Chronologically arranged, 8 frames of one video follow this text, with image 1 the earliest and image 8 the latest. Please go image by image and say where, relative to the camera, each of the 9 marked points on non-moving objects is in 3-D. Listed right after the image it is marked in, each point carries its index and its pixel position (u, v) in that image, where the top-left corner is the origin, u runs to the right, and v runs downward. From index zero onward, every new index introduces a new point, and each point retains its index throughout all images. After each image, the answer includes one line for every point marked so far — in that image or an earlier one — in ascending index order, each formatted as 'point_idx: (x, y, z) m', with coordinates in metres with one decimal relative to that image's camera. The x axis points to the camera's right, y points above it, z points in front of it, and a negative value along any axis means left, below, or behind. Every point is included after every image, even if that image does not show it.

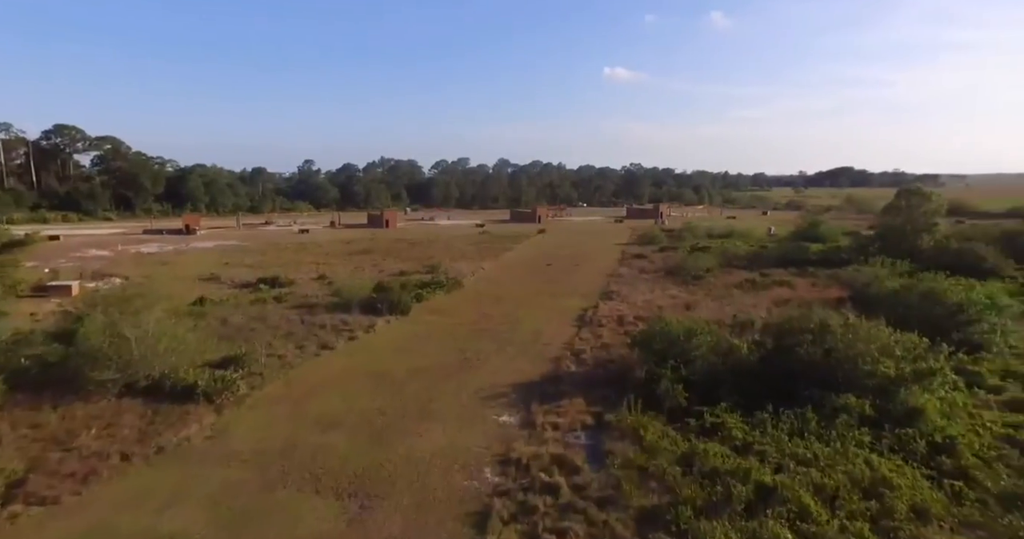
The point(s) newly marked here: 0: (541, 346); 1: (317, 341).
0: (+0.9, -2.4, +18.4) m
1: (-6.0, -2.2, +18.3) m
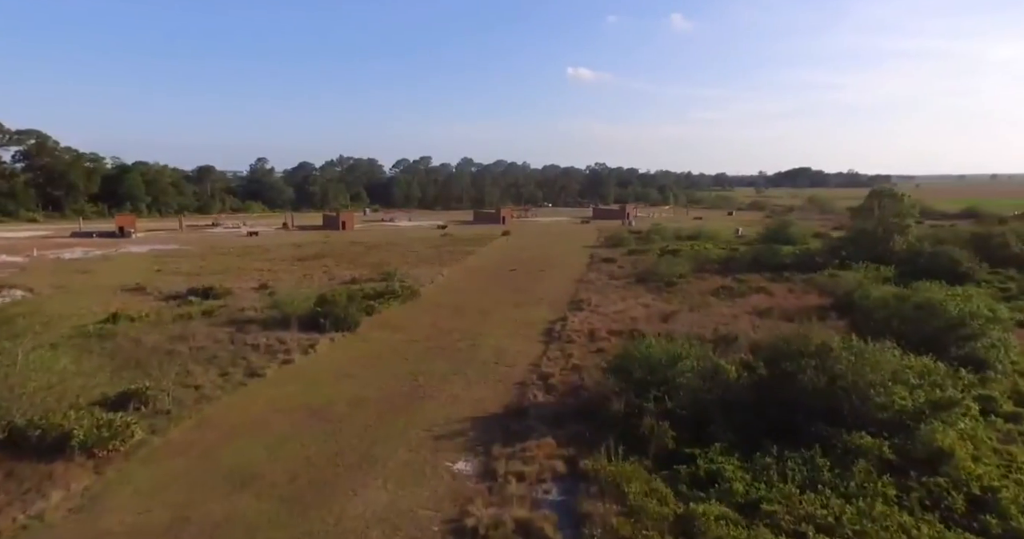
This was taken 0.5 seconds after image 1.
0: (-0.2, -2.7, +16.3) m
1: (-7.1, -2.6, +15.9) m
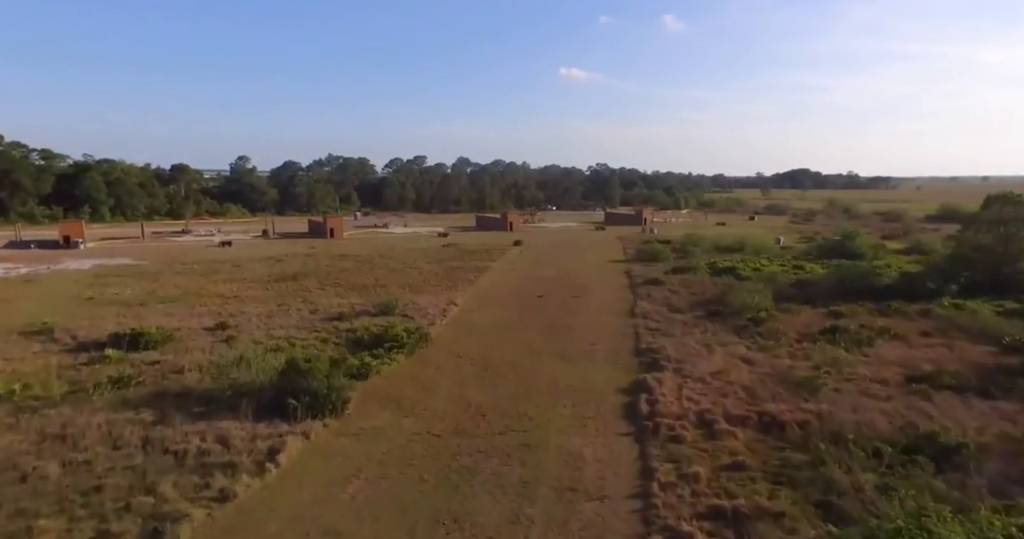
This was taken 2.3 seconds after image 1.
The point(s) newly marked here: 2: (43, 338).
0: (+1.3, -3.8, +9.6) m
1: (-5.5, -3.7, +9.1) m
2: (-14.6, -2.1, +18.7) m
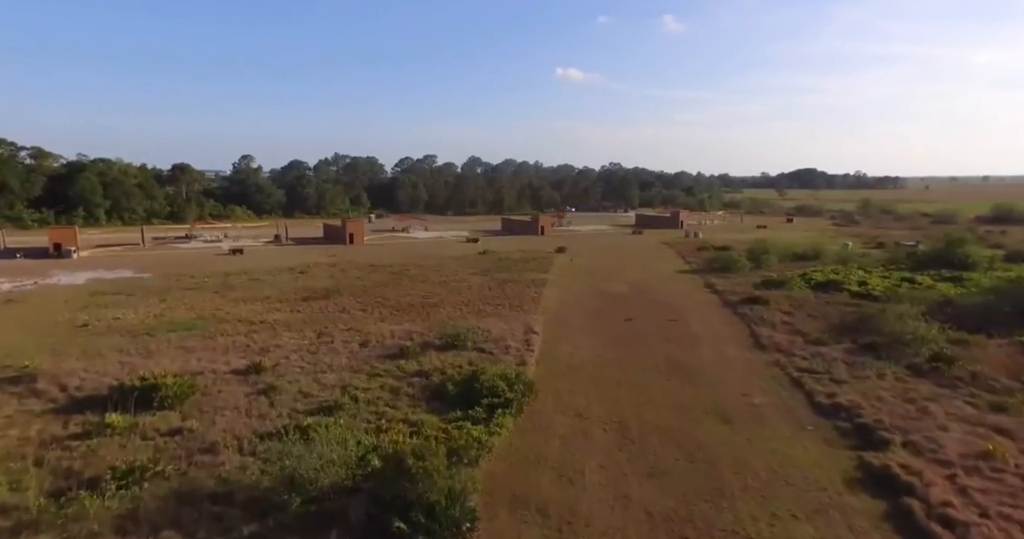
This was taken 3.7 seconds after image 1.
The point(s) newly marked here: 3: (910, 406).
0: (+4.6, -4.5, +5.0) m
1: (-2.3, -4.4, +4.3) m
2: (-11.4, -2.8, +13.9) m
3: (+8.8, -3.1, +13.3) m
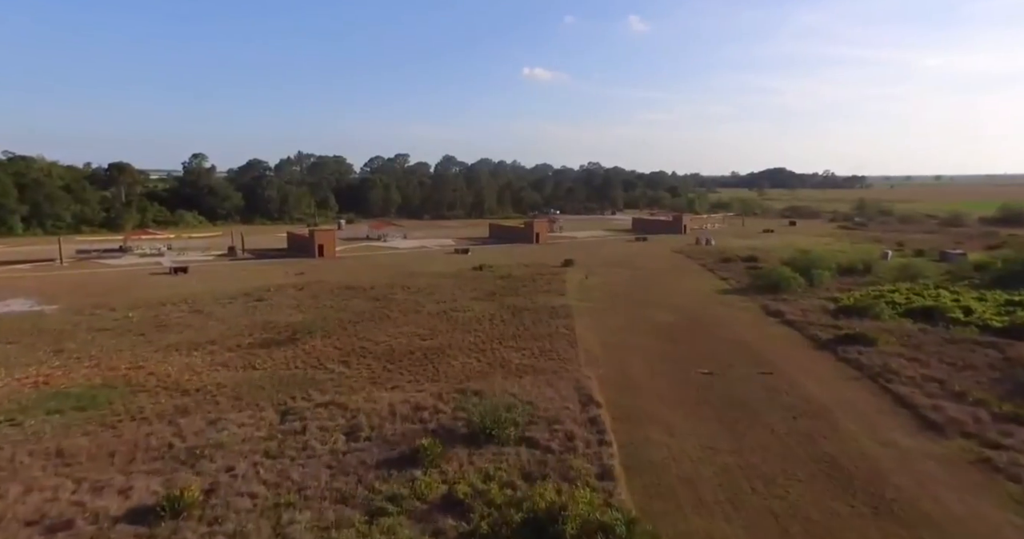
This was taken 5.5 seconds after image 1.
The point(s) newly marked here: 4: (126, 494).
0: (+6.7, -5.5, -1.0) m
1: (-0.1, -5.5, -2.0) m
2: (-9.8, -3.9, +7.1) m
3: (+10.5, -4.0, +7.6) m
4: (-6.3, -3.7, +9.8) m
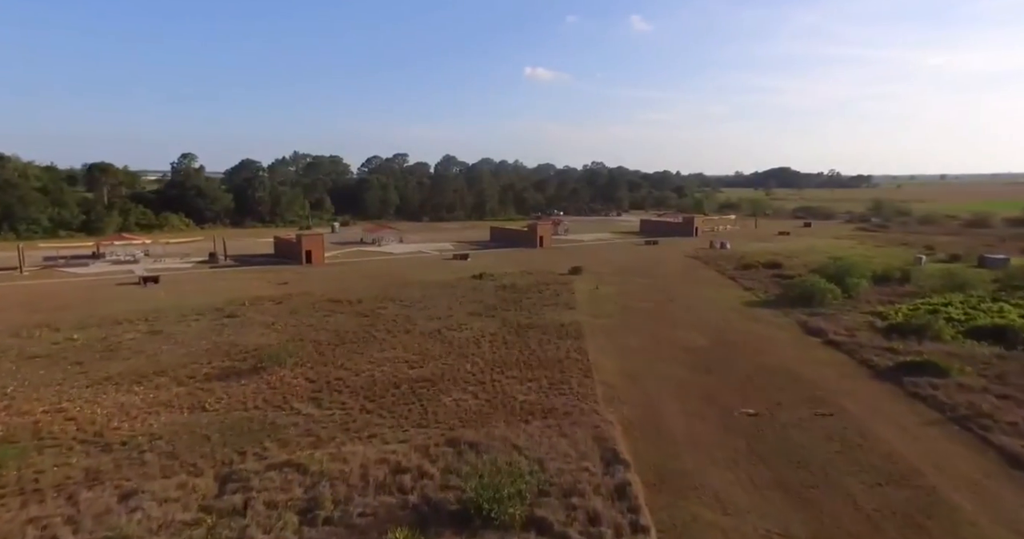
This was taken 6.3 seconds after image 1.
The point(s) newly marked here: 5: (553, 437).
0: (+6.7, -5.9, -4.1) m
1: (-0.1, -5.9, -5.0) m
2: (-9.7, -4.4, +4.1) m
3: (+10.5, -4.5, +4.5) m
4: (-6.2, -4.1, +6.8) m
5: (+0.9, -3.5, +12.7) m
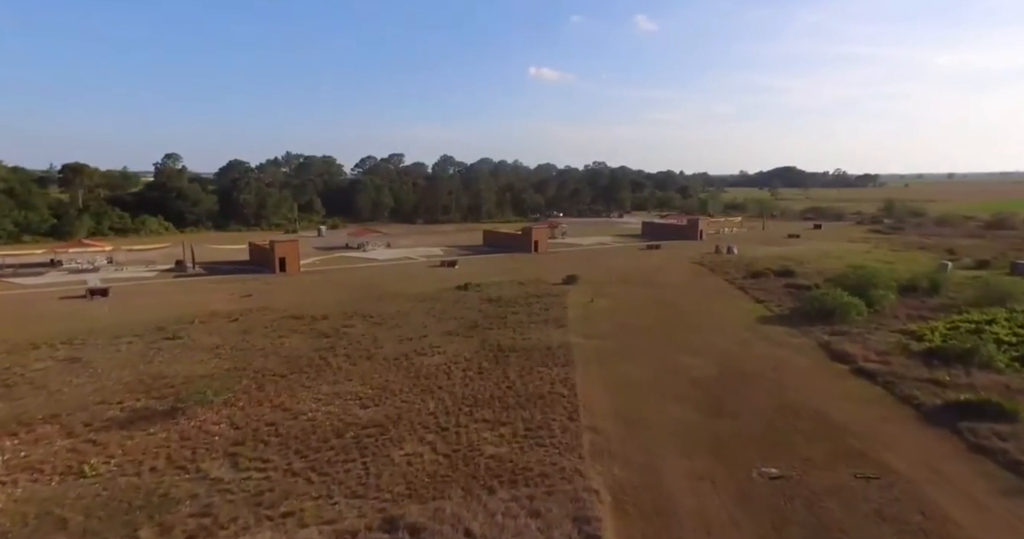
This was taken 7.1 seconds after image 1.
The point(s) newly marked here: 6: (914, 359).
0: (+5.9, -6.4, -7.0) m
1: (-0.9, -6.4, -8.0) m
2: (-10.5, -4.9, +1.2) m
3: (+9.8, -4.9, +1.5) m
4: (-7.0, -4.6, +3.9) m
5: (+0.2, -3.9, +9.8) m
6: (+12.2, -2.6, +18.3) m
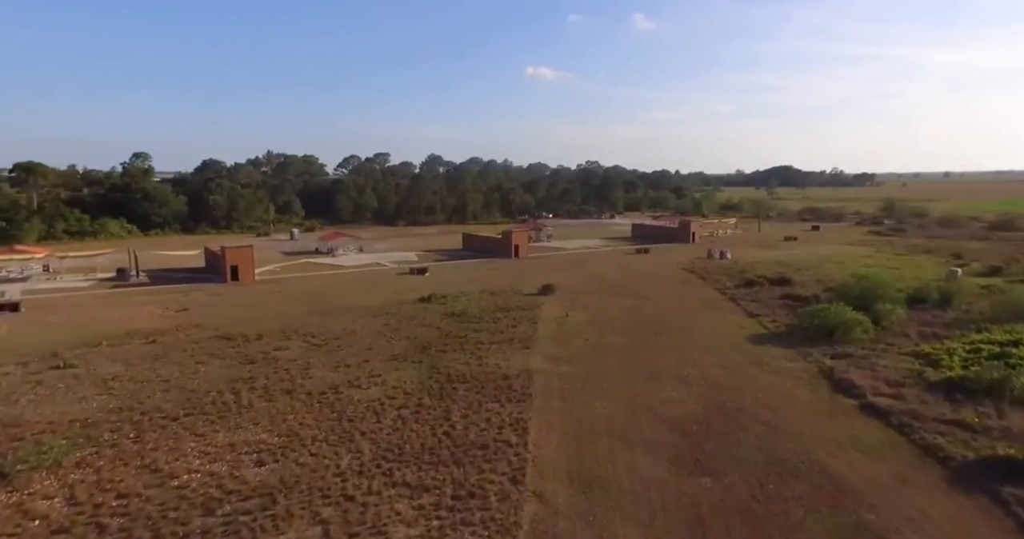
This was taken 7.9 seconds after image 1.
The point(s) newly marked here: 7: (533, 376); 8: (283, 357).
0: (+4.6, -6.9, -9.9) m
1: (-2.2, -6.9, -10.8) m
2: (-11.8, -5.4, -1.7) m
3: (+8.4, -5.4, -1.3) m
4: (-8.3, -5.1, +1.0) m
5: (-1.2, -4.4, +6.9) m
6: (+10.8, -3.1, +15.5) m
7: (+0.5, -3.0, +17.2) m
8: (-7.3, -2.6, +18.9) m
